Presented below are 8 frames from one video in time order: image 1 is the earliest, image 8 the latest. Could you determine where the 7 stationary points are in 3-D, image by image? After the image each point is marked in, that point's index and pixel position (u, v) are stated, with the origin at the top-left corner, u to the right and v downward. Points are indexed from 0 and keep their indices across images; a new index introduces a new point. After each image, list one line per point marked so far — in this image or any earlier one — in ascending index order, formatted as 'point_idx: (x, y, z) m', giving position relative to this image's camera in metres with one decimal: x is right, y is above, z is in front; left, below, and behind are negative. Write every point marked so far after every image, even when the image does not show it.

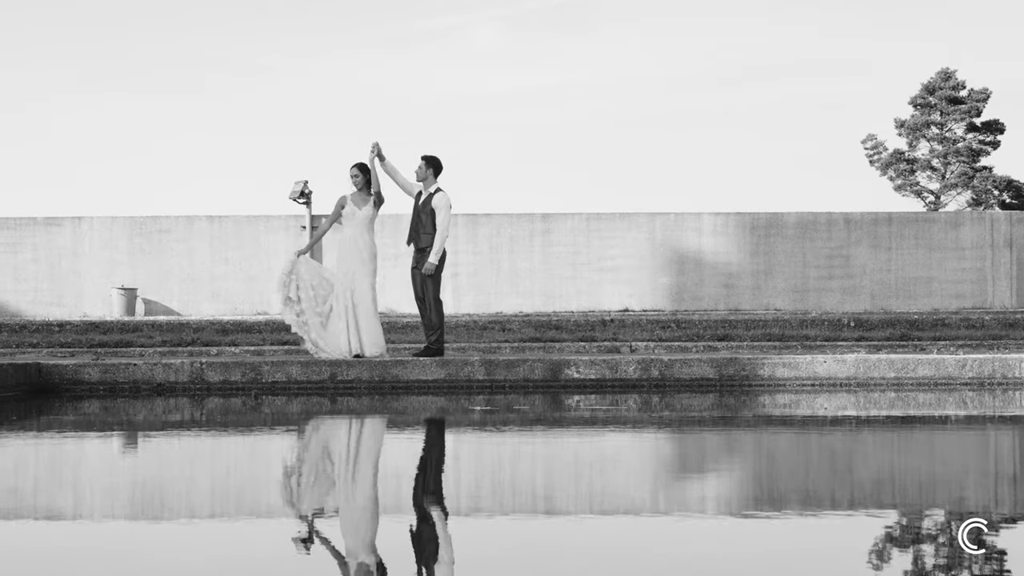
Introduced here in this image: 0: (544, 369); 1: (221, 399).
0: (+0.3, -0.8, +11.1) m
1: (-2.4, -1.0, +10.5) m
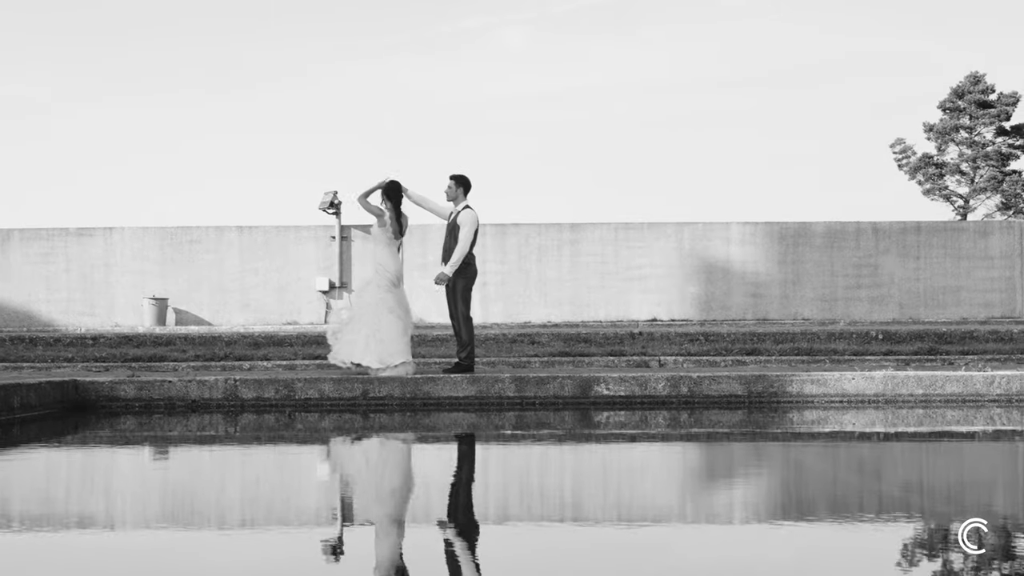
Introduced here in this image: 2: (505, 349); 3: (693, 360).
0: (+0.6, -0.9, +11.2) m
1: (-2.1, -1.1, +10.6) m
2: (-0.1, -0.7, +13.9) m
3: (+1.8, -0.8, +12.7) m
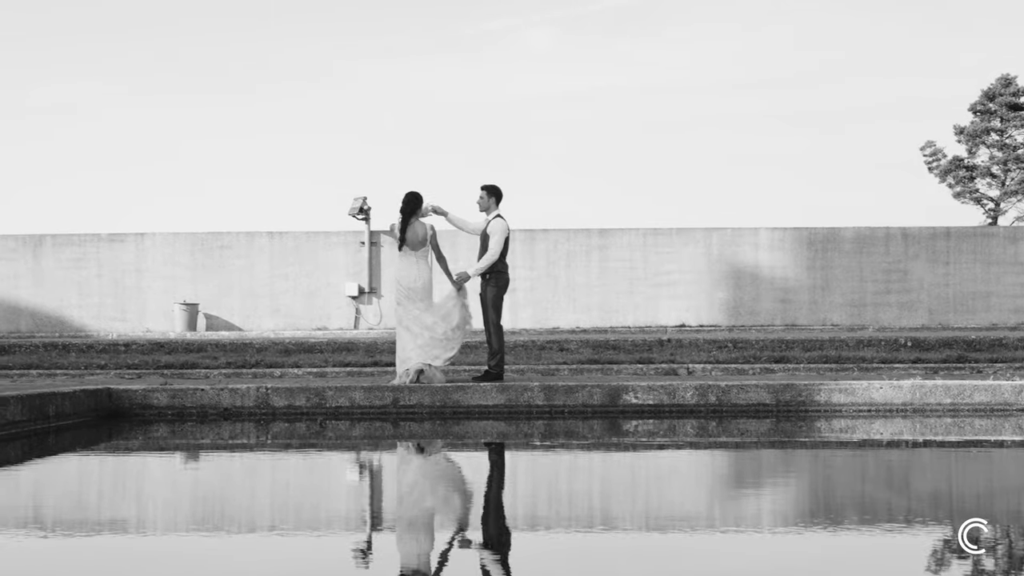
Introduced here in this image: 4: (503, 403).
0: (+0.8, -1.0, +11.2) m
1: (-1.9, -1.2, +10.7) m
2: (+0.3, -0.8, +13.9) m
3: (+2.1, -0.8, +12.7) m
4: (-0.1, -1.0, +11.1) m
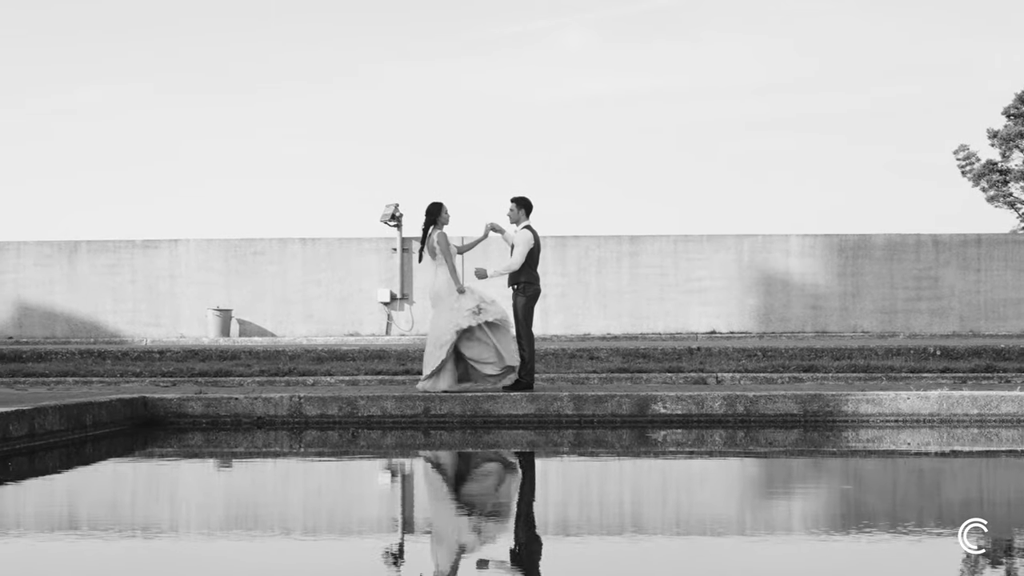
0: (+1.1, -1.1, +11.3) m
1: (-1.6, -1.2, +10.9) m
2: (+0.6, -0.8, +14.0) m
3: (+2.4, -0.9, +12.8) m
4: (+0.2, -1.1, +11.2) m
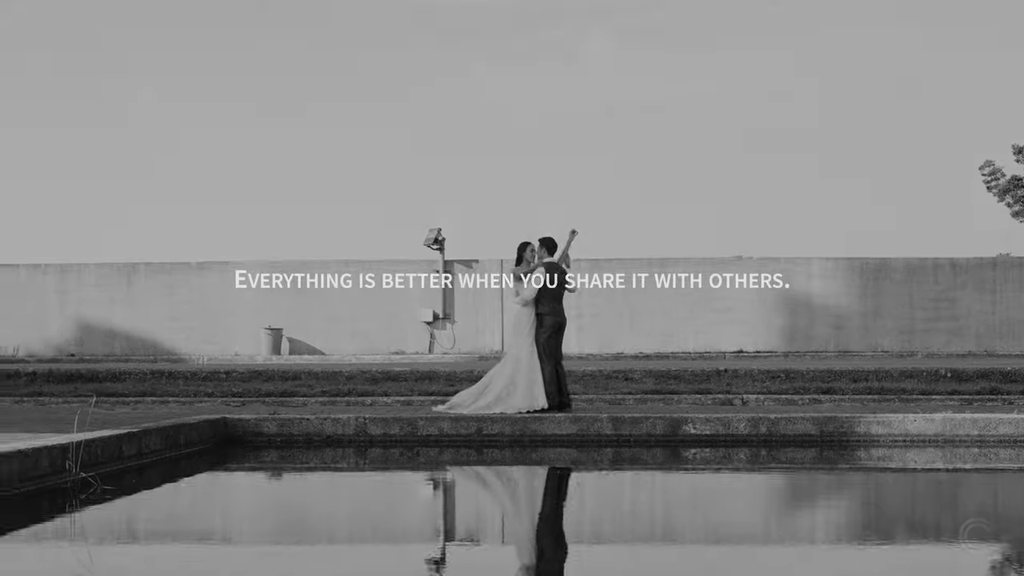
0: (+1.5, -1.3, +12.3) m
1: (-1.2, -1.5, +11.9) m
2: (+1.1, -1.1, +15.0) m
3: (+2.8, -1.2, +13.7) m
4: (+0.6, -1.4, +12.2) m
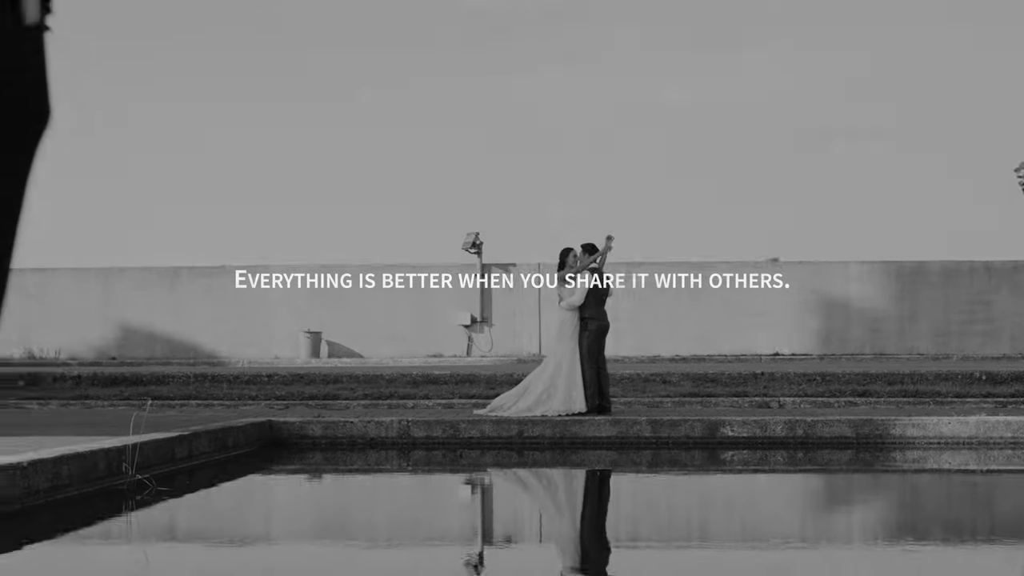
0: (+1.9, -1.4, +12.5) m
1: (-0.9, -1.6, +12.2) m
2: (+1.5, -1.2, +15.2) m
3: (+3.3, -1.2, +13.9) m
4: (+1.0, -1.4, +12.4) m
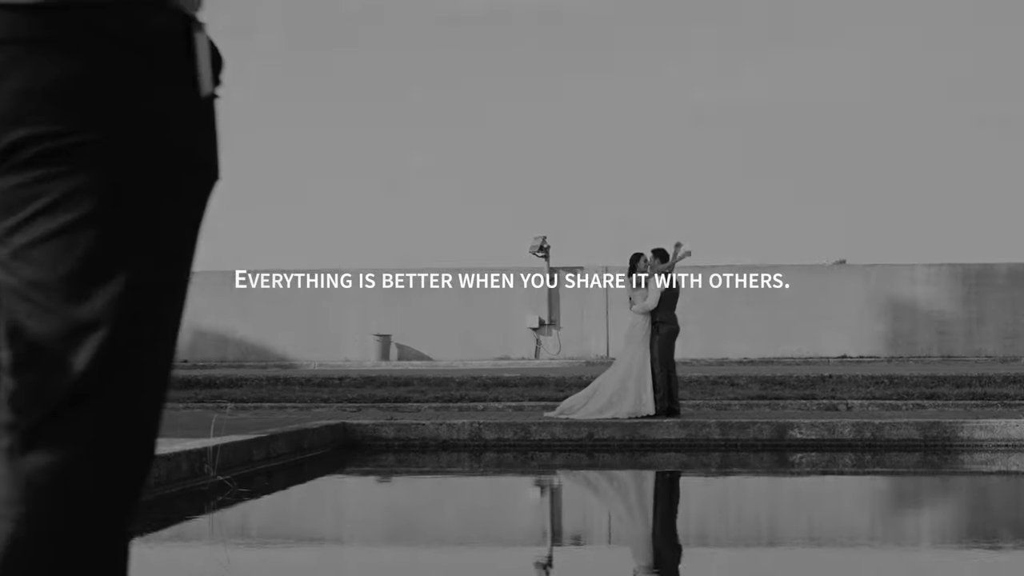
0: (+2.5, -1.4, +12.6) m
1: (-0.2, -1.6, +12.4) m
2: (+2.3, -1.2, +15.3) m
3: (+4.0, -1.3, +14.0) m
4: (+1.7, -1.5, +12.6) m
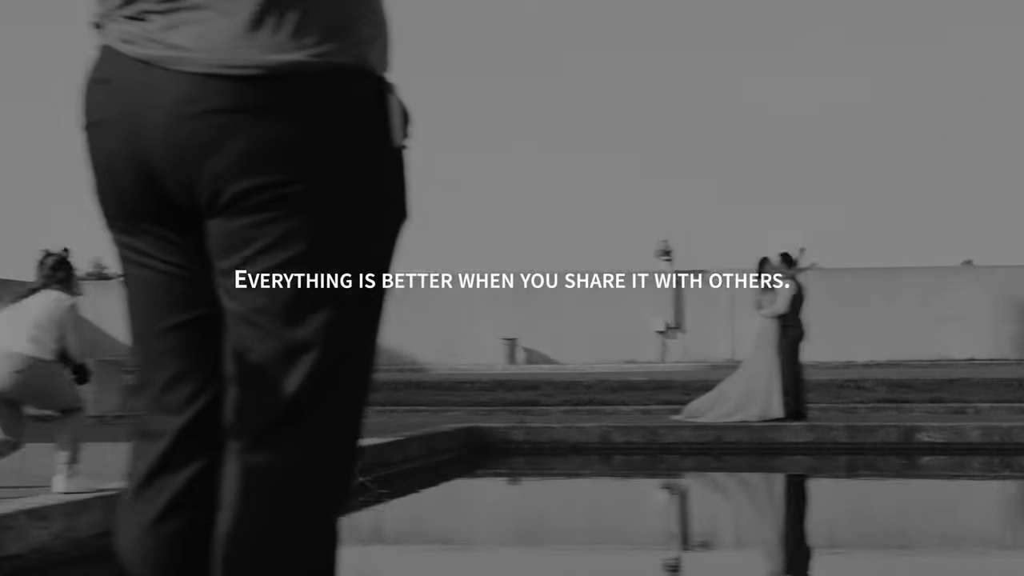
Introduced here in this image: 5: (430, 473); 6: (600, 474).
0: (+3.8, -1.4, +12.7) m
1: (+1.1, -1.7, +12.8) m
2: (+3.9, -1.3, +15.4) m
3: (+5.4, -1.3, +13.9) m
4: (+3.0, -1.5, +12.8) m
5: (-0.7, -1.7, +12.0) m
6: (+0.8, -1.7, +11.9) m
